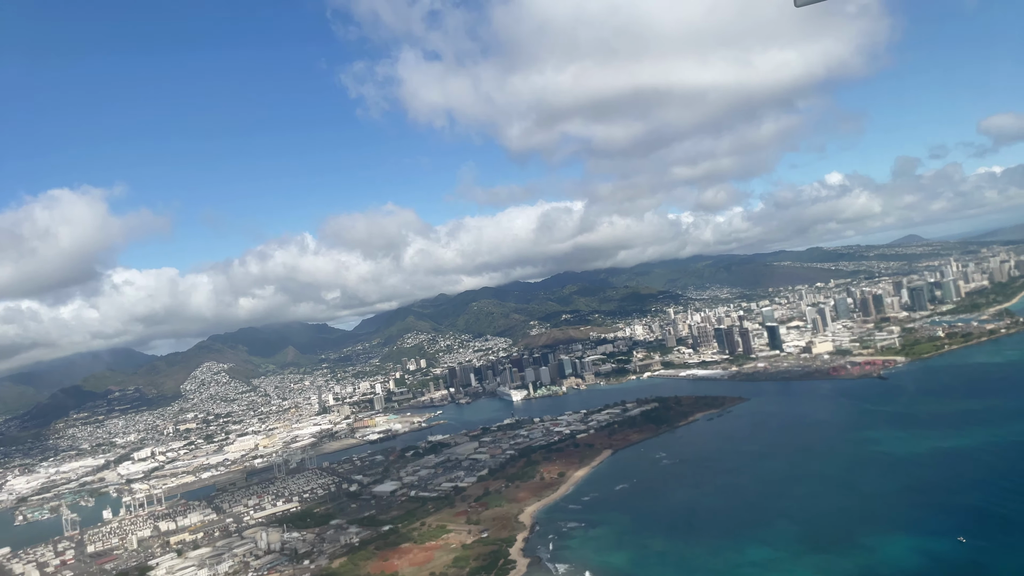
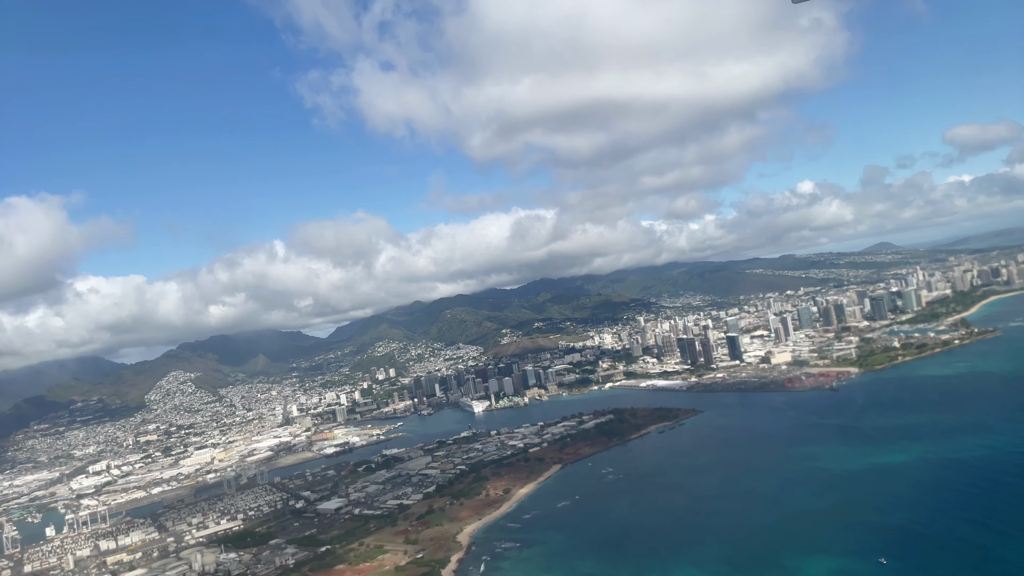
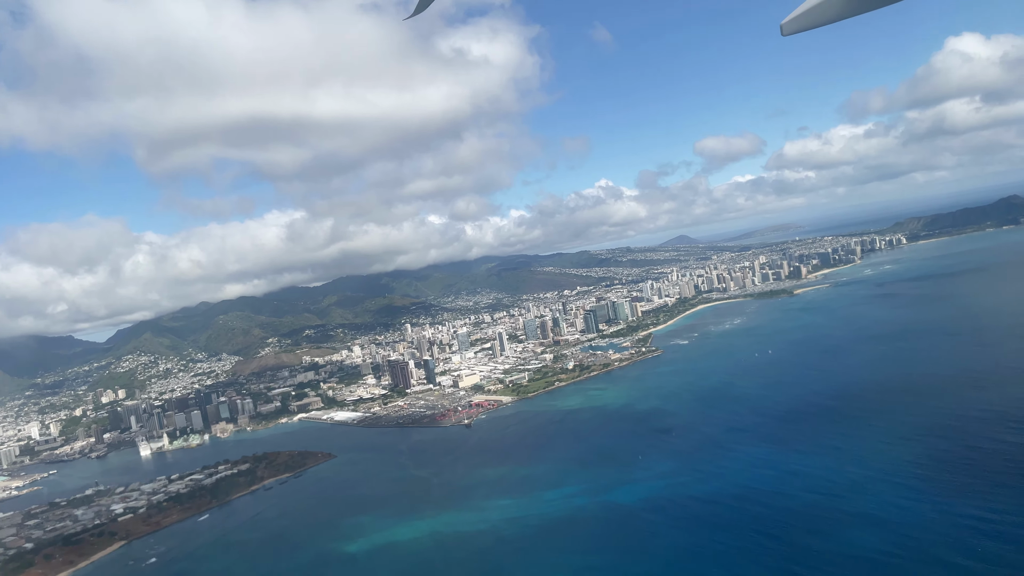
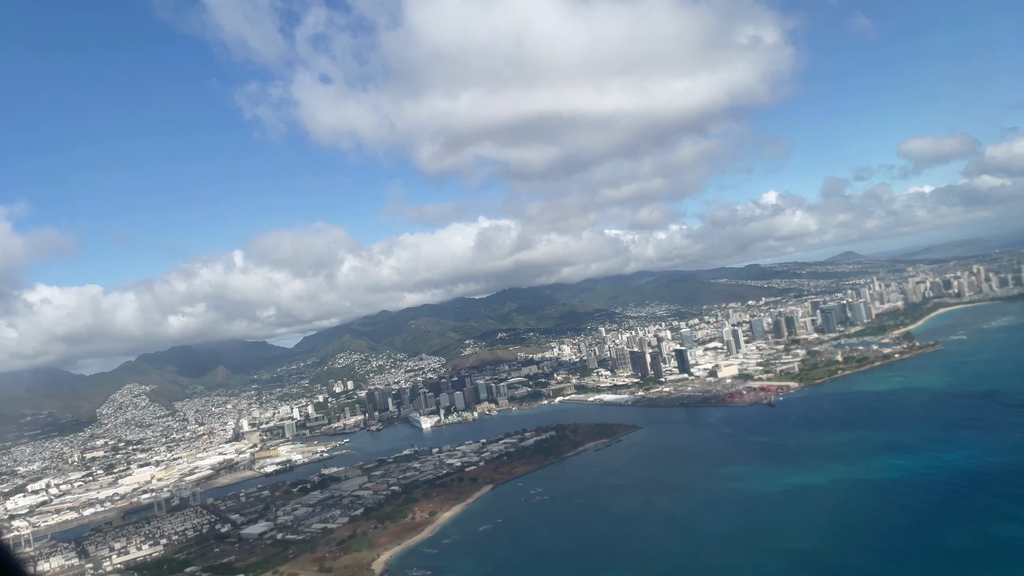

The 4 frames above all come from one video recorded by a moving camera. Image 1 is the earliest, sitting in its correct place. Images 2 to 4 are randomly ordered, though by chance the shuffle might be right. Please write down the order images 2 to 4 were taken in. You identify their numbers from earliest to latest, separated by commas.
2, 4, 3
